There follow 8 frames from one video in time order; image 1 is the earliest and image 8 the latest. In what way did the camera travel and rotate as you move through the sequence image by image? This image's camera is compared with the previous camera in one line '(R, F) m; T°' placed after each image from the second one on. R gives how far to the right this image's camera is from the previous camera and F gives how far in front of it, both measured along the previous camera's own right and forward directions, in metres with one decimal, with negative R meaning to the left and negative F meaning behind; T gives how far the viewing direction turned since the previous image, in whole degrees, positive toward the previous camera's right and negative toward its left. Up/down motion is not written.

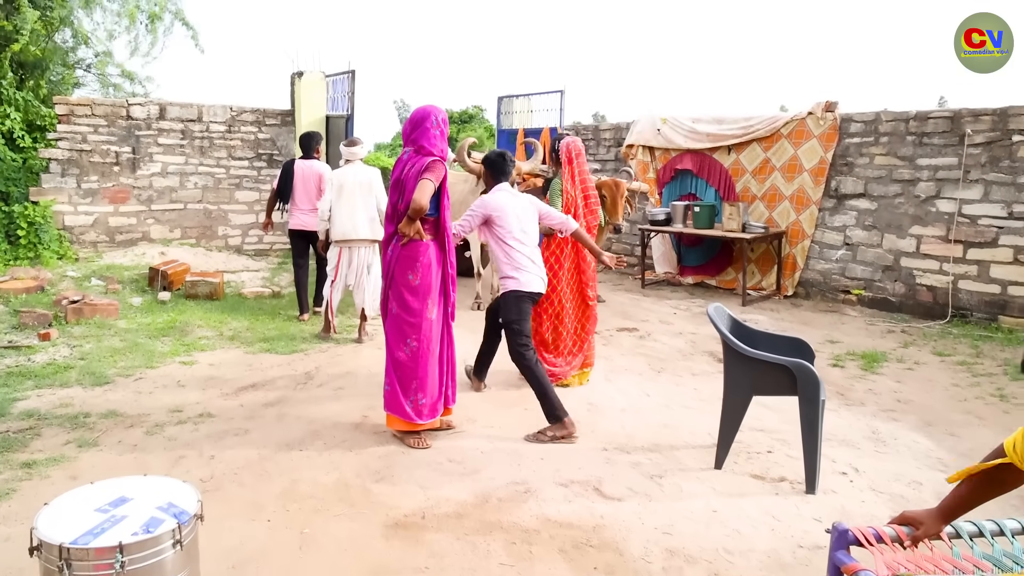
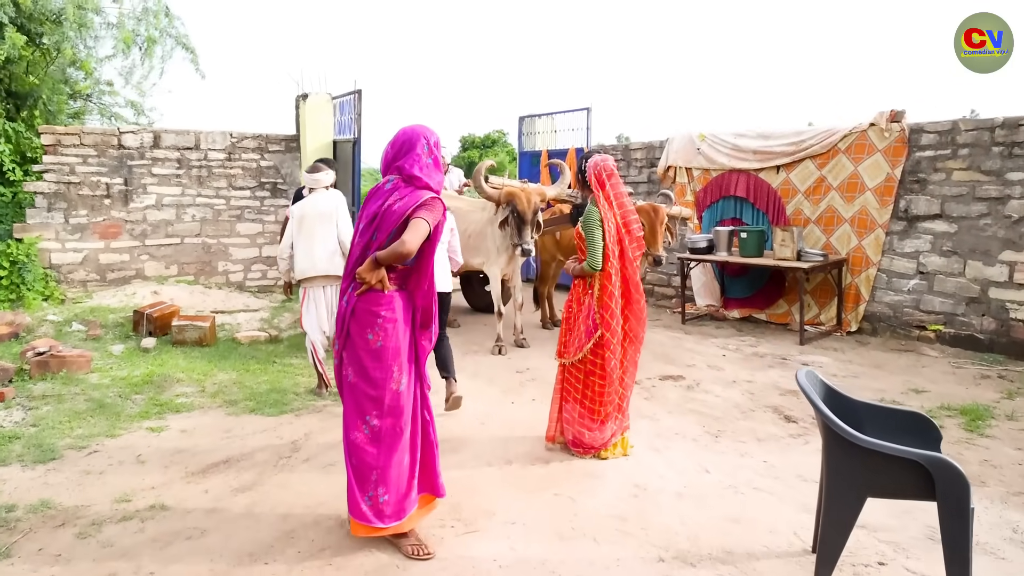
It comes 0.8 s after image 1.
(0.0, +0.8) m; -2°
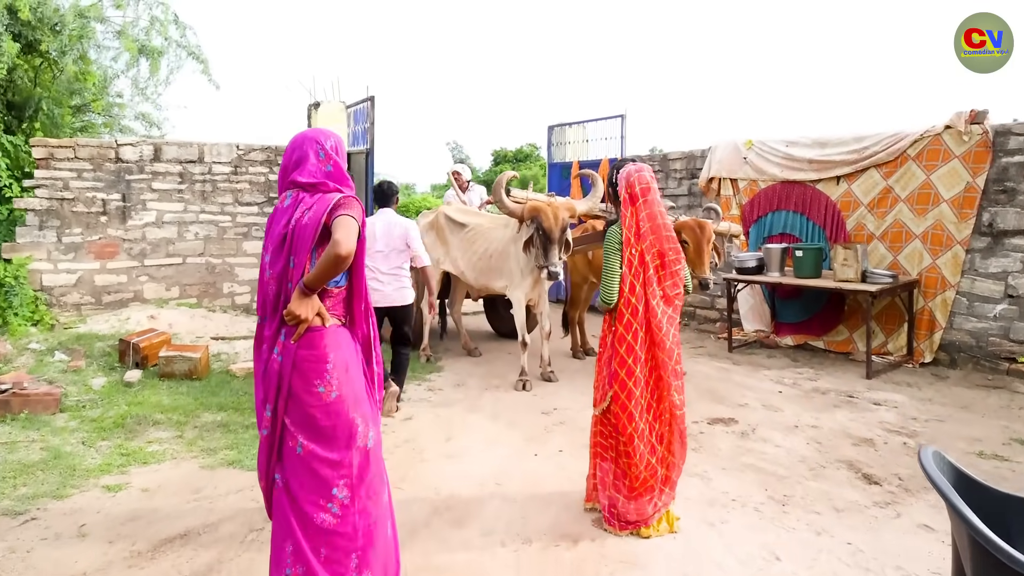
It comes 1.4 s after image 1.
(+0.1, +0.7) m; -3°
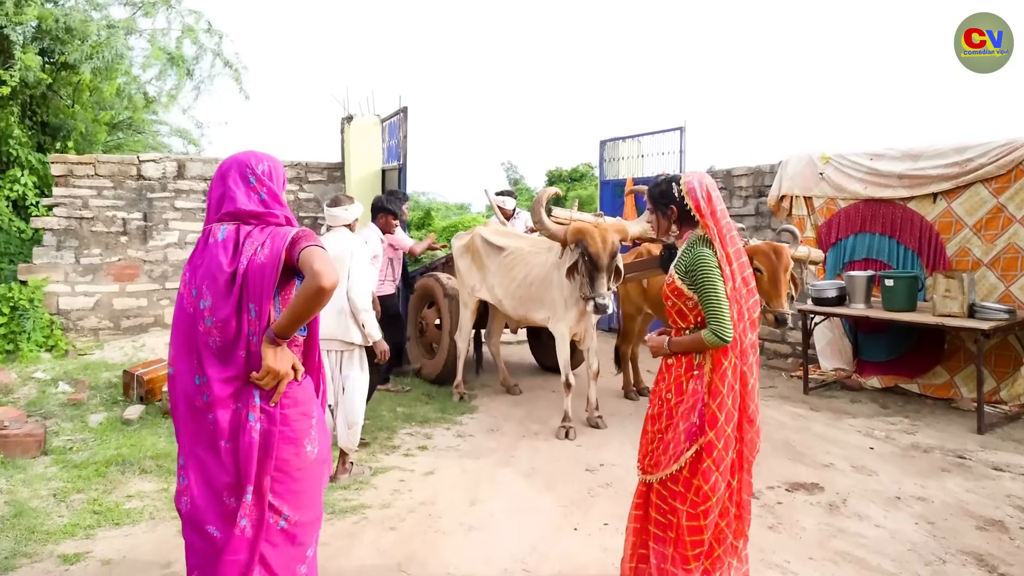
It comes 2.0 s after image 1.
(+0.1, +0.7) m; -5°
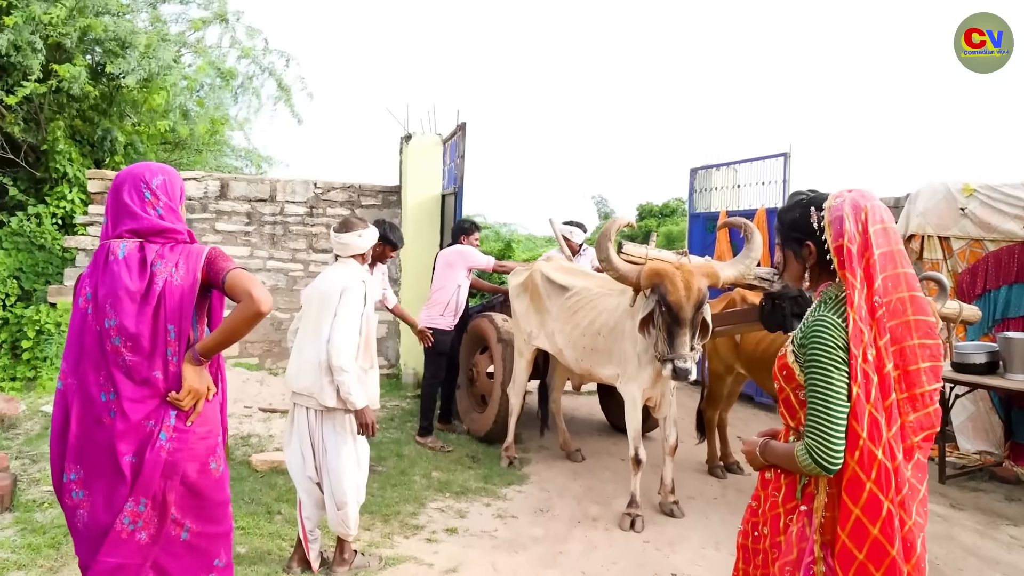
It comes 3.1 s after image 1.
(+0.2, +0.9) m; -7°
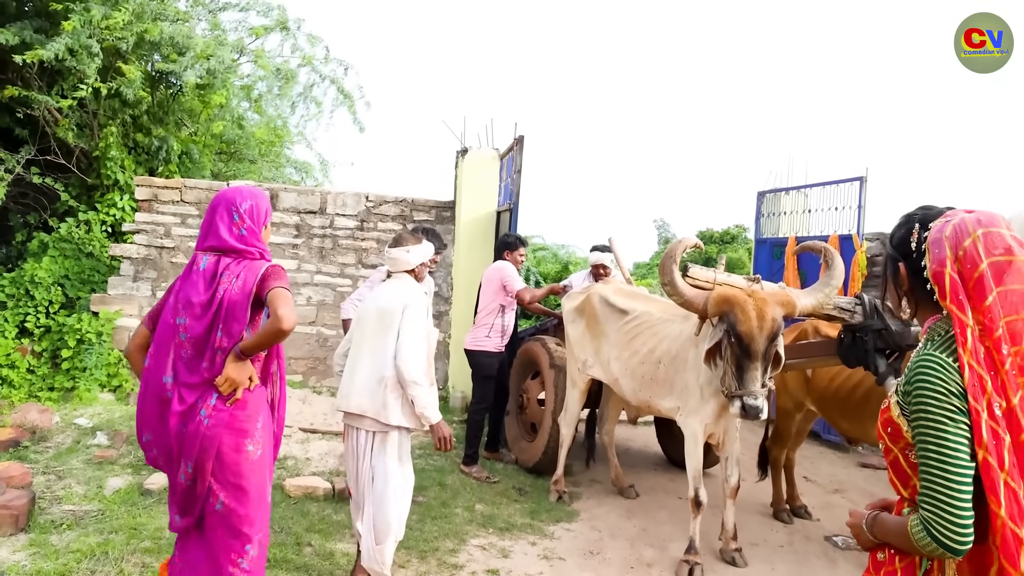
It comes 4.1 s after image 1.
(-0.1, +0.4) m; -4°
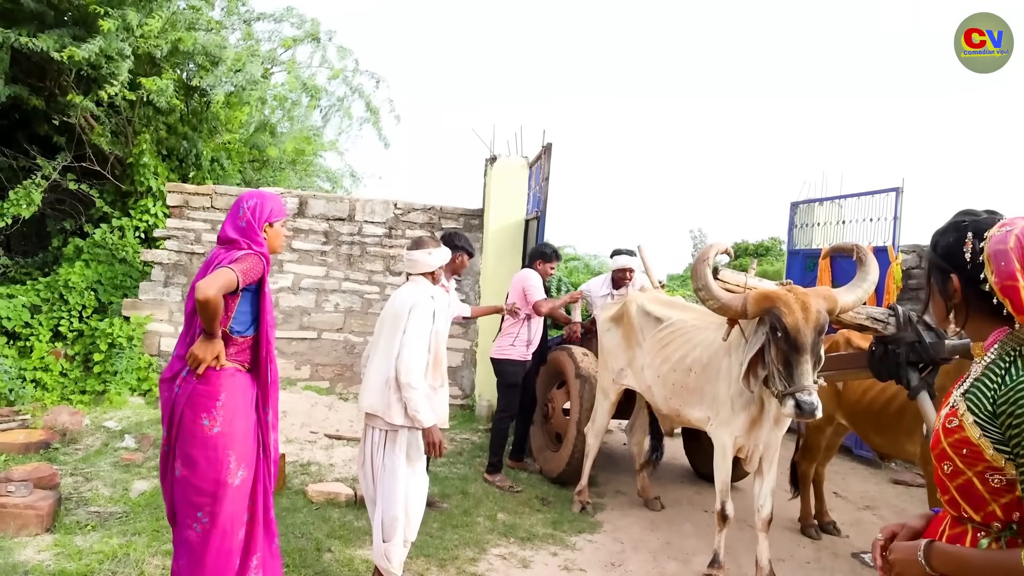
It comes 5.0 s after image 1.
(0.0, +0.1) m; -3°
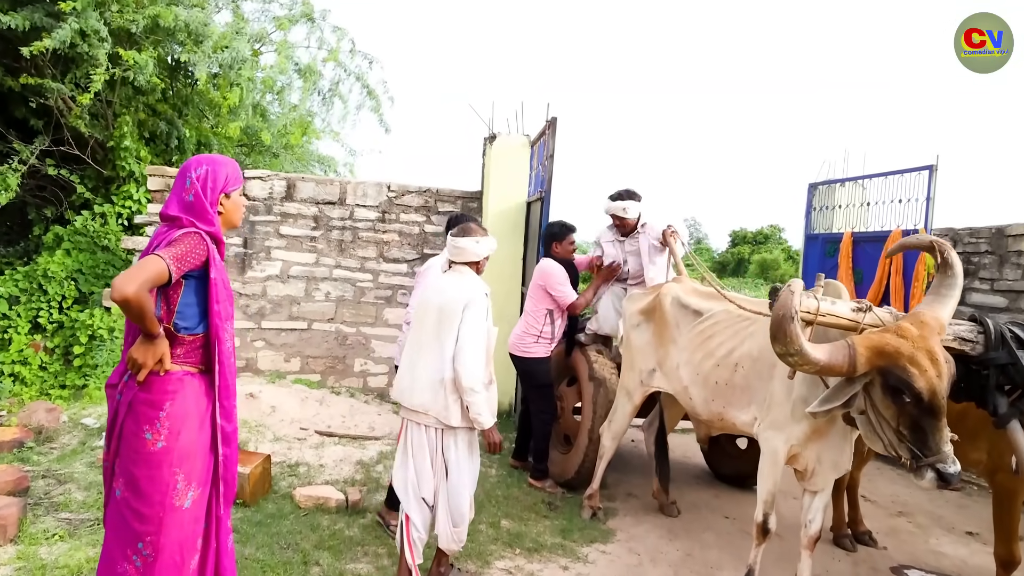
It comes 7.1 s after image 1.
(0.0, +0.3) m; 0°
